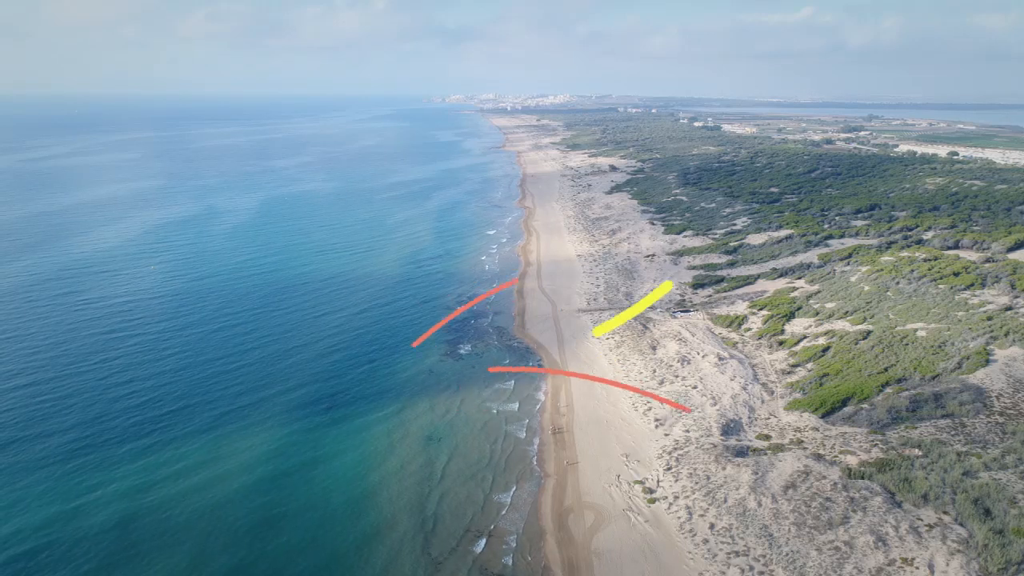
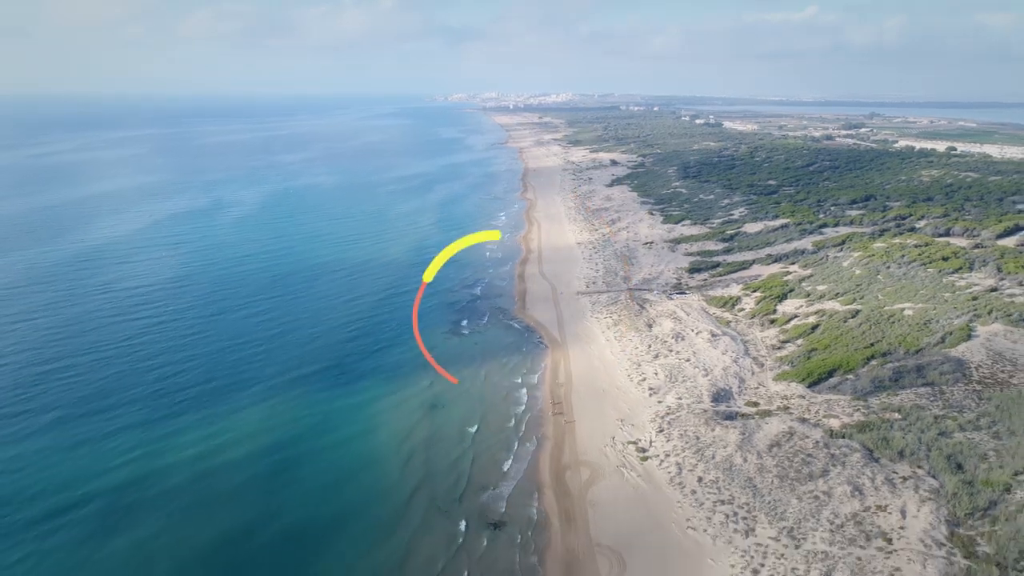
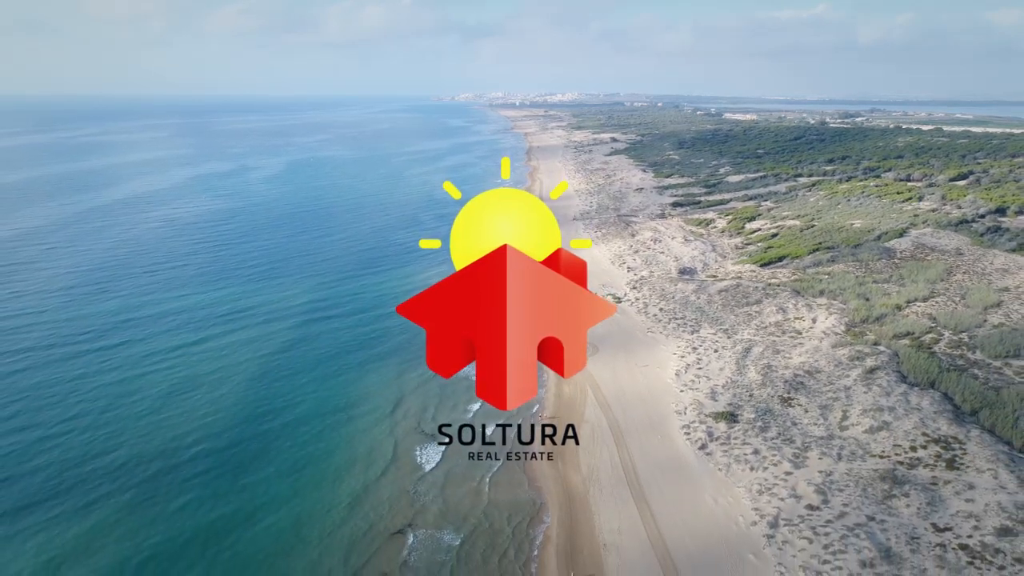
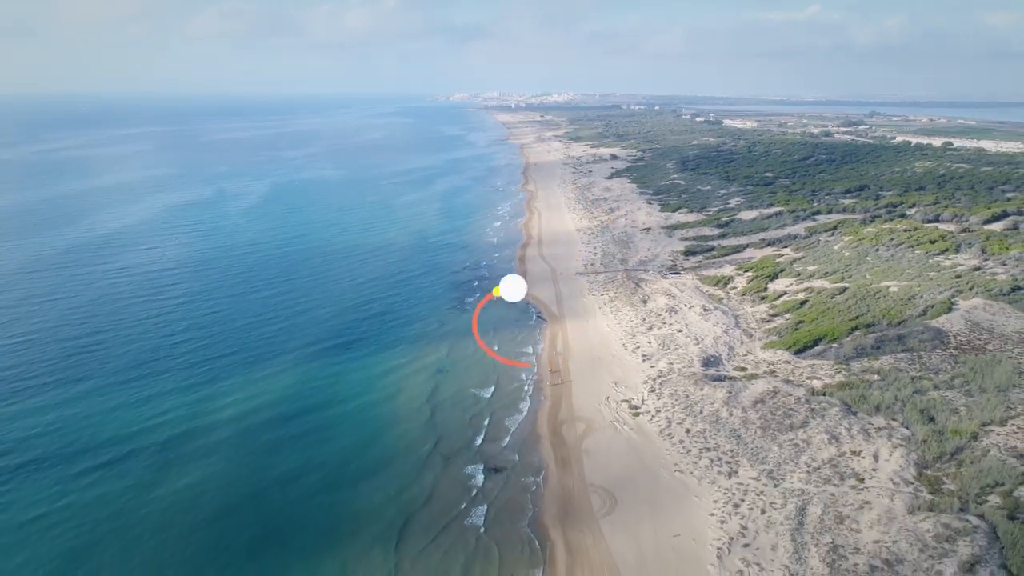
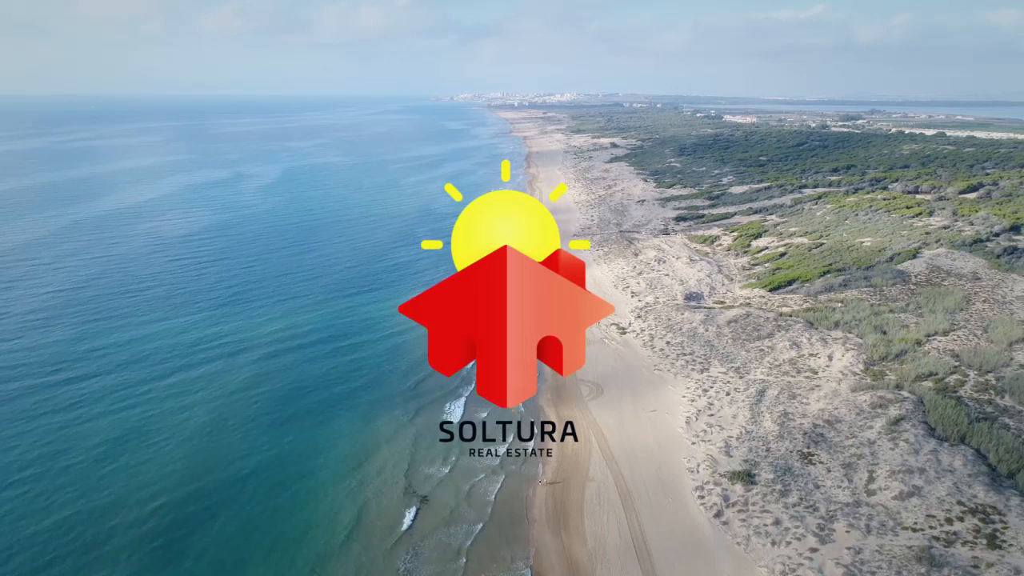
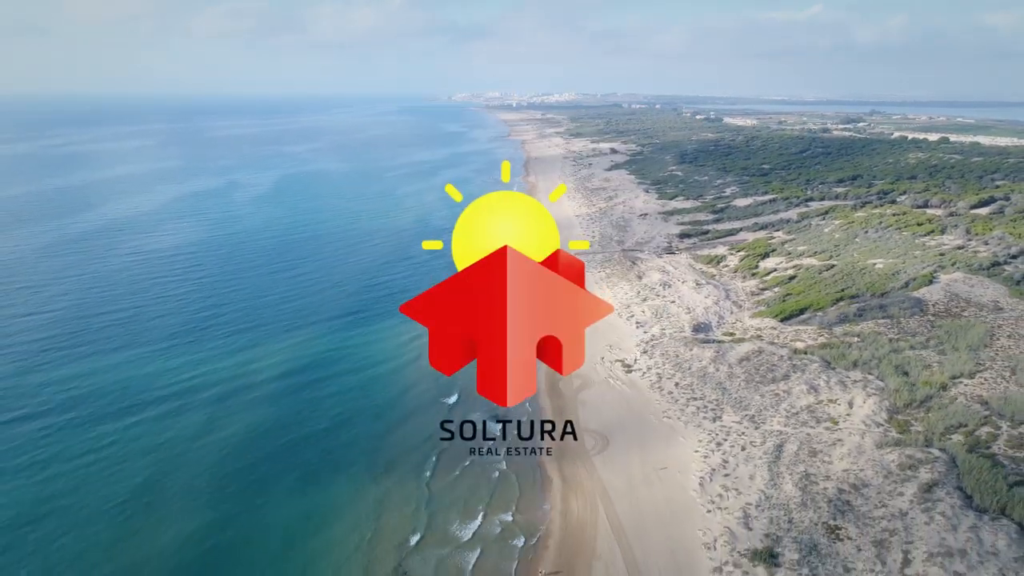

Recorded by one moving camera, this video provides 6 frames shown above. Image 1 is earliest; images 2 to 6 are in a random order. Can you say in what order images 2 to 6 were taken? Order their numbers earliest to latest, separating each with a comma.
2, 4, 6, 5, 3
